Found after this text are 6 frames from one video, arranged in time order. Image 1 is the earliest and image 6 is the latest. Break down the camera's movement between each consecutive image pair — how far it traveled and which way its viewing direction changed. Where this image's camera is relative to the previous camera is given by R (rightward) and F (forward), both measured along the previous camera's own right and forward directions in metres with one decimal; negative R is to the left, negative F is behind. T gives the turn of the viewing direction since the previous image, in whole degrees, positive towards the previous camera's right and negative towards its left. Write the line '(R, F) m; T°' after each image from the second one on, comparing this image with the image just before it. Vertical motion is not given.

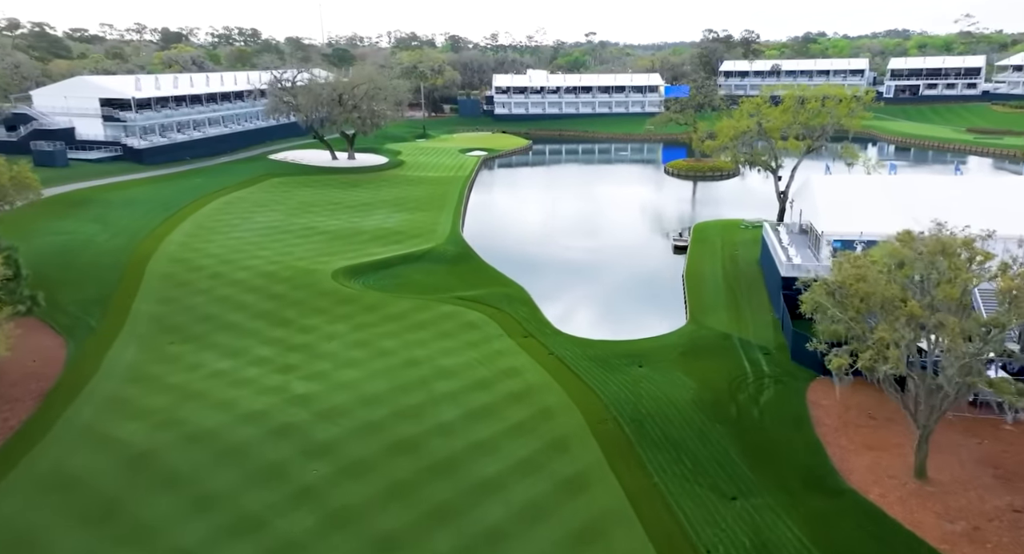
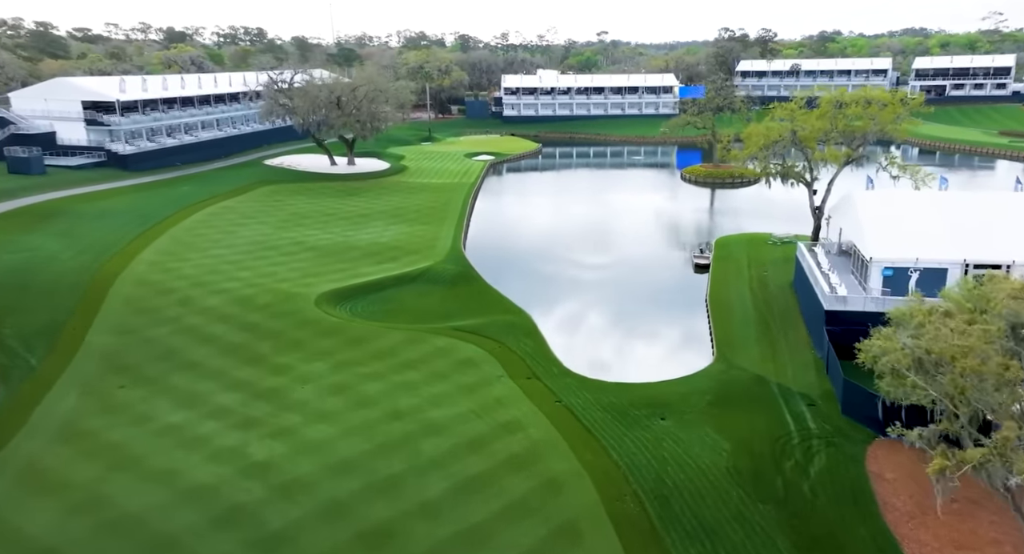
(+0.3, +4.1) m; -1°
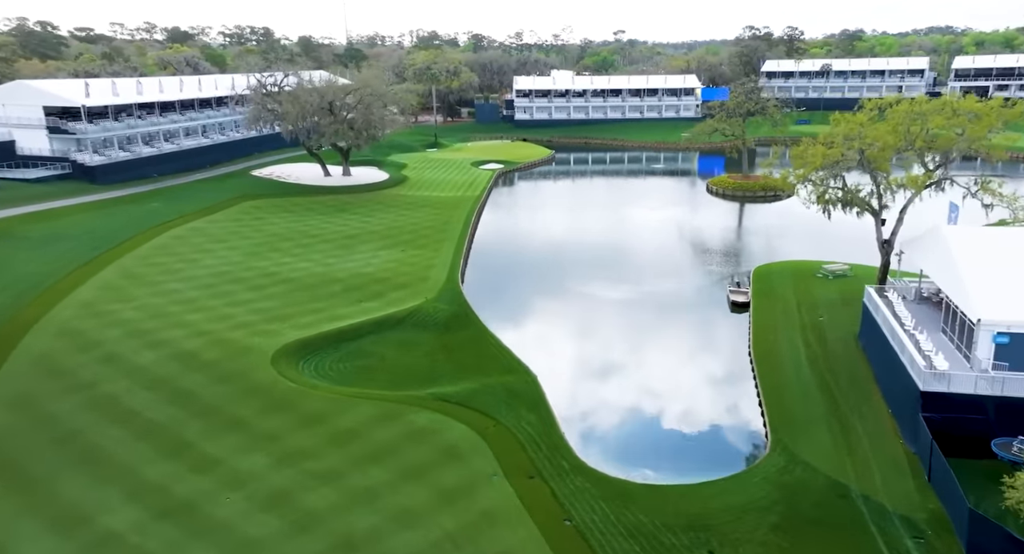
(+0.6, +6.5) m; -1°
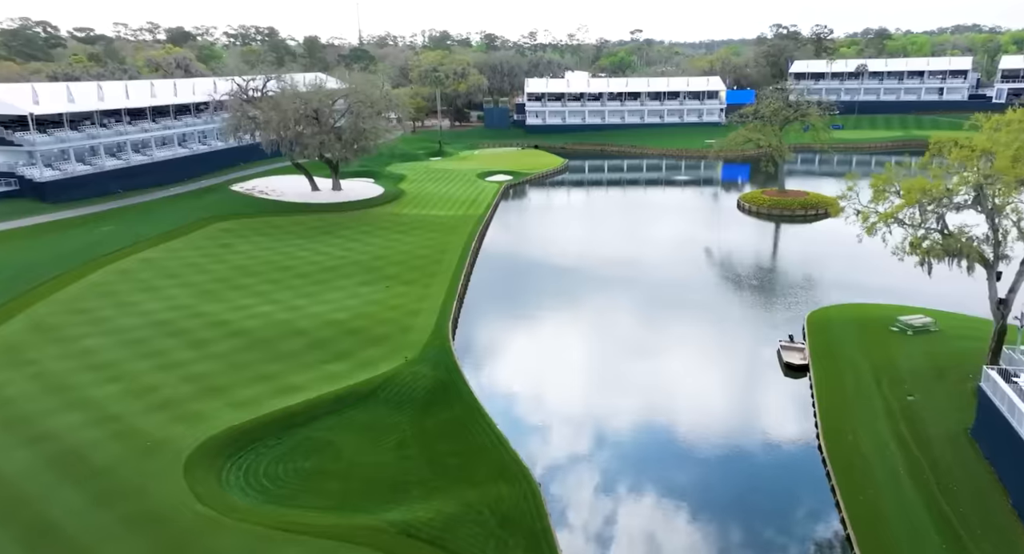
(+0.6, +7.2) m; -1°
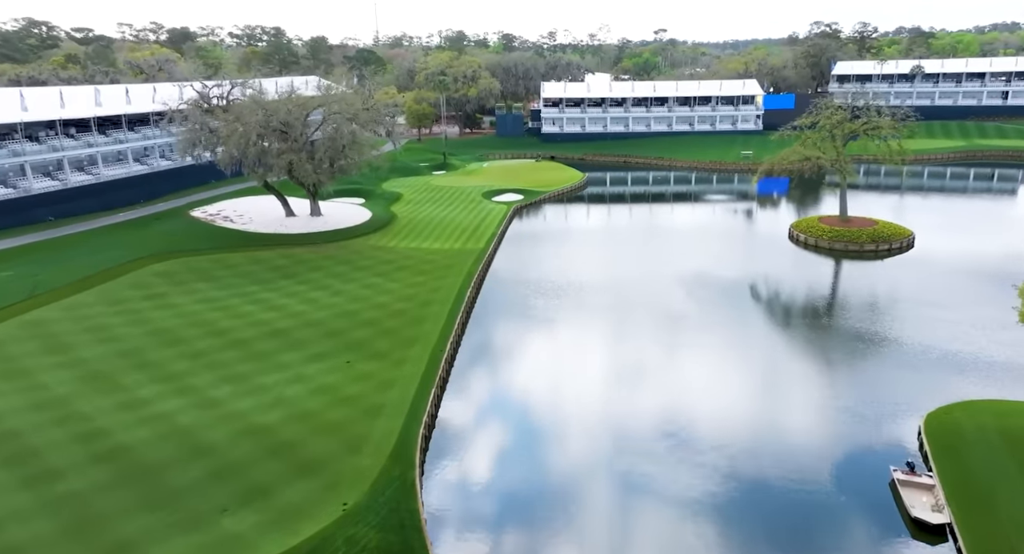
(+0.8, +9.8) m; -2°
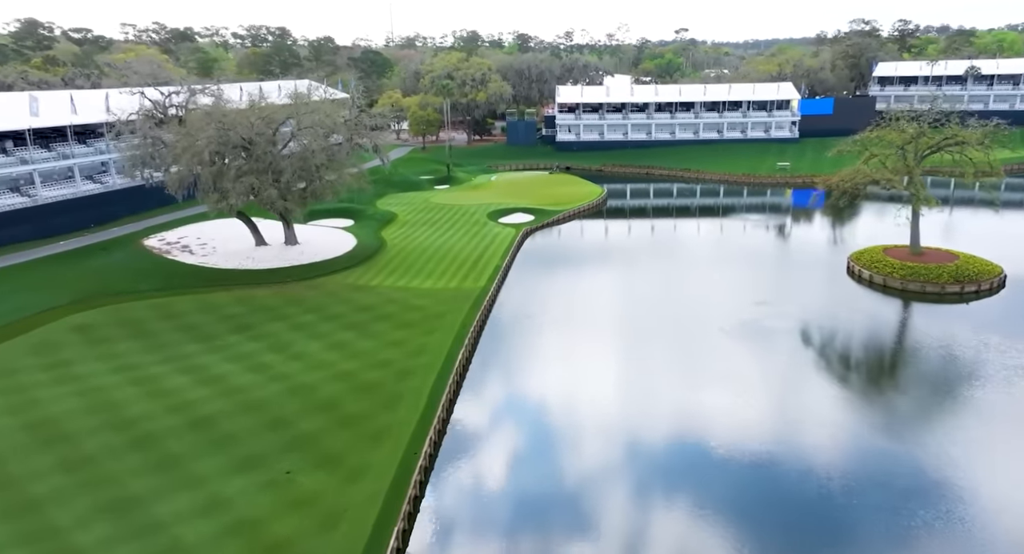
(+0.5, +8.1) m; -1°
